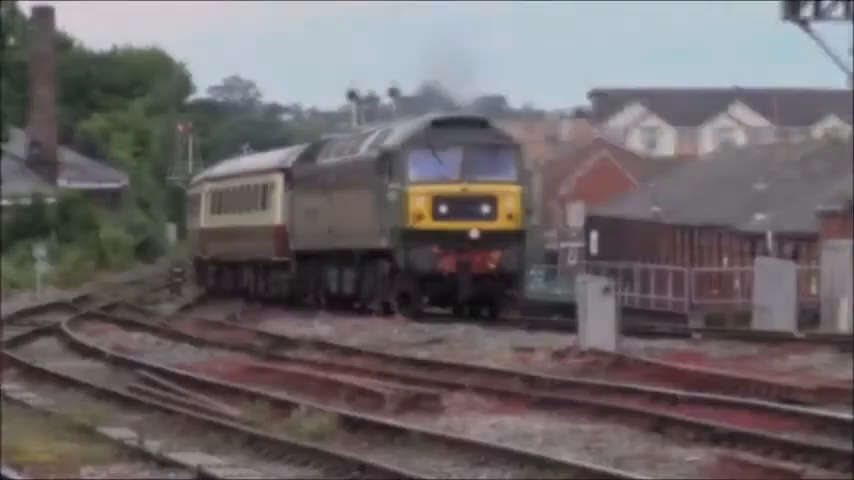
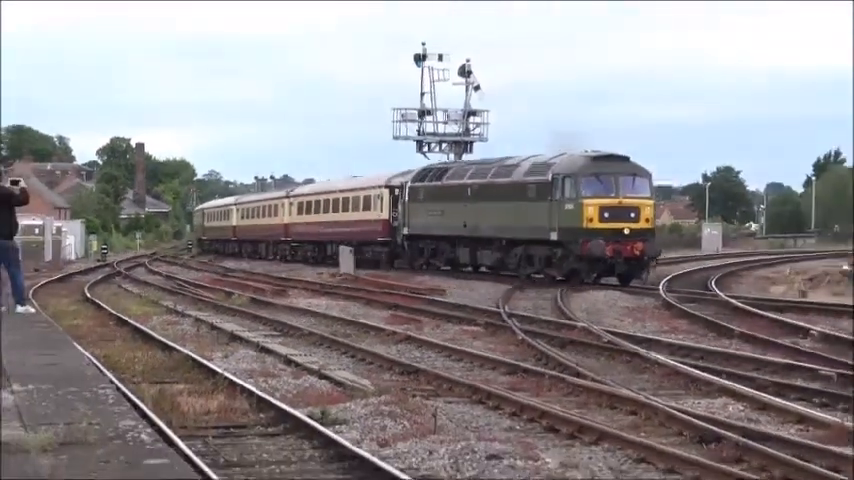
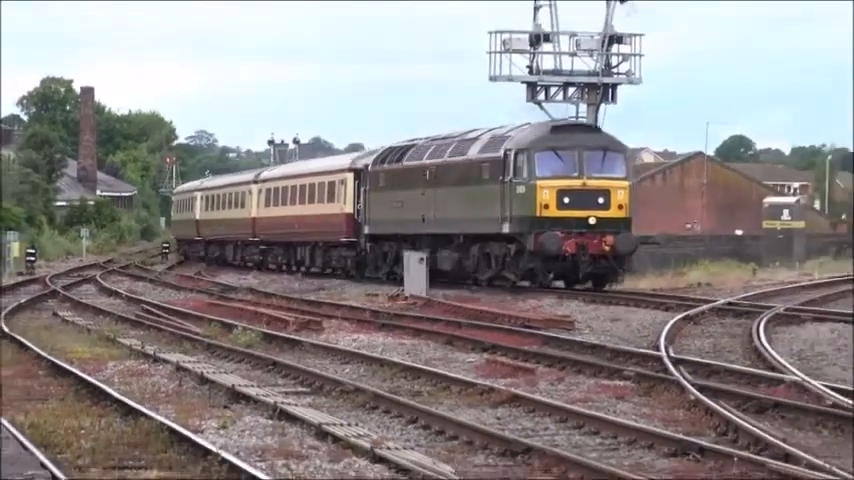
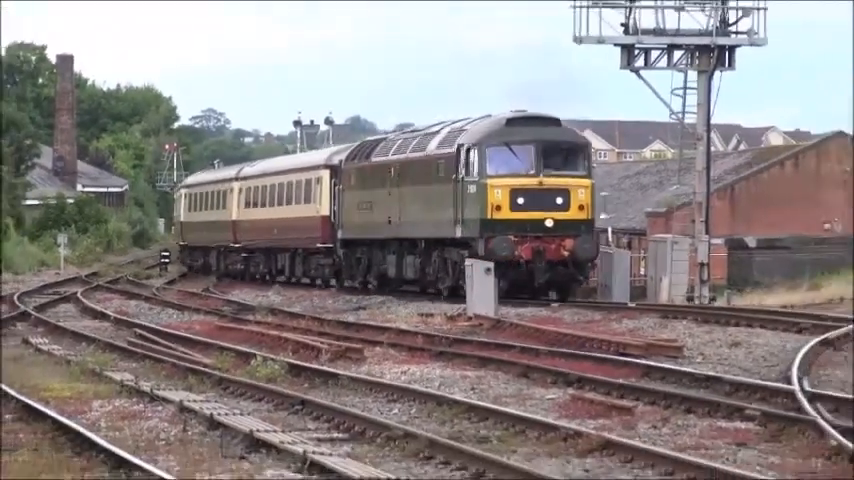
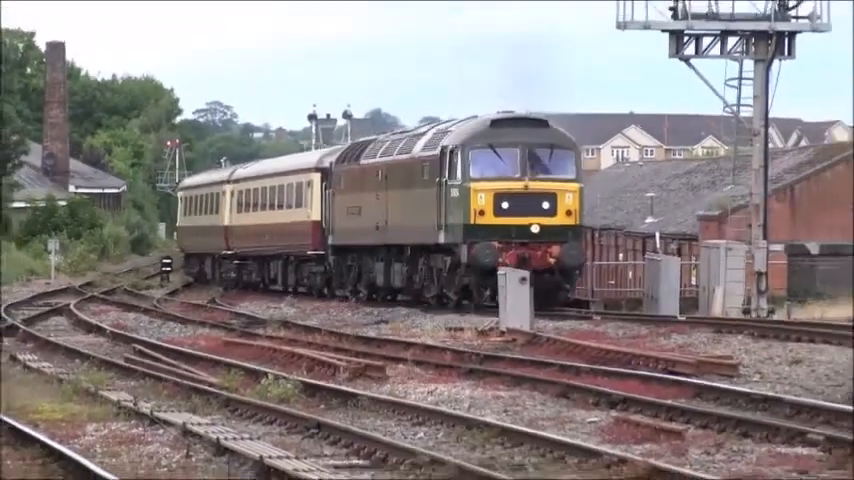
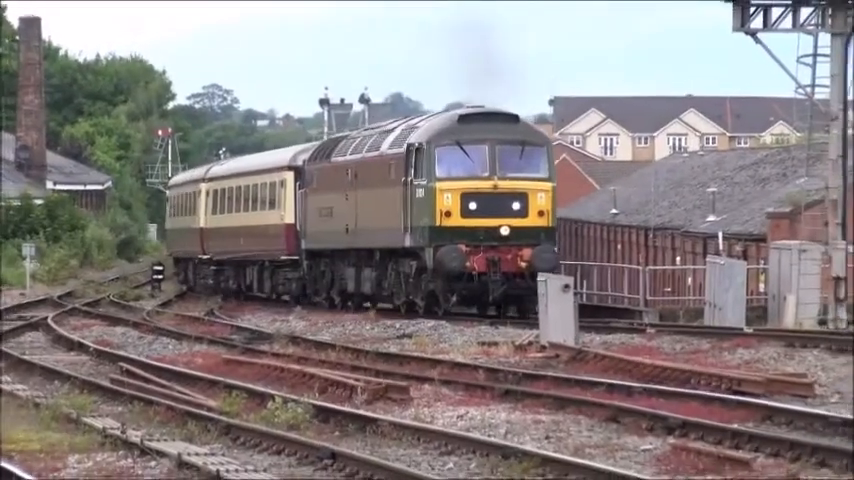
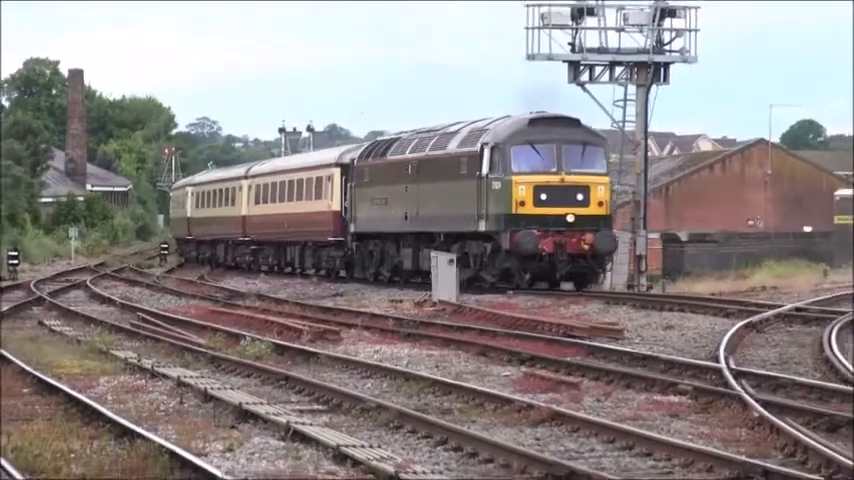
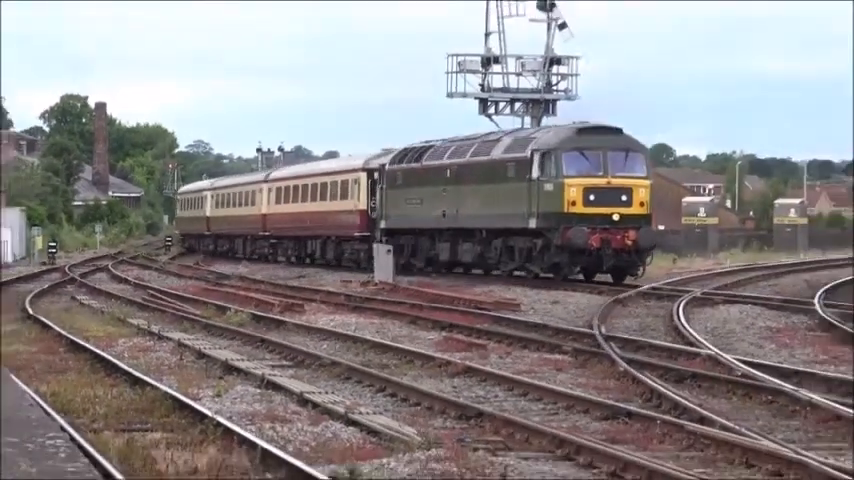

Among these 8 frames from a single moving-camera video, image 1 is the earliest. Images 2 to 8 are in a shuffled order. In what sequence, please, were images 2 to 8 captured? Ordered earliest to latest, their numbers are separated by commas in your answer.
6, 5, 4, 7, 3, 8, 2
